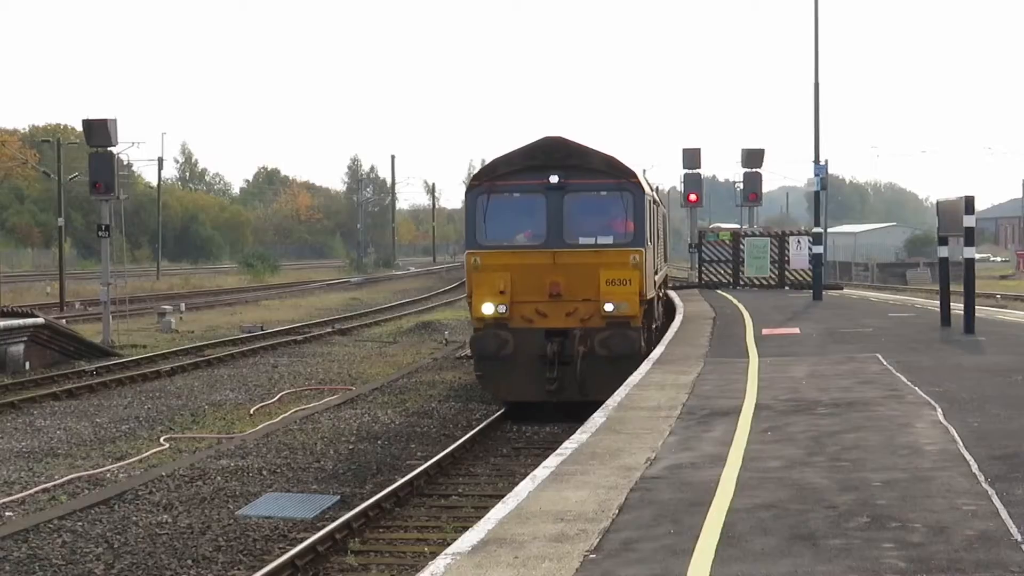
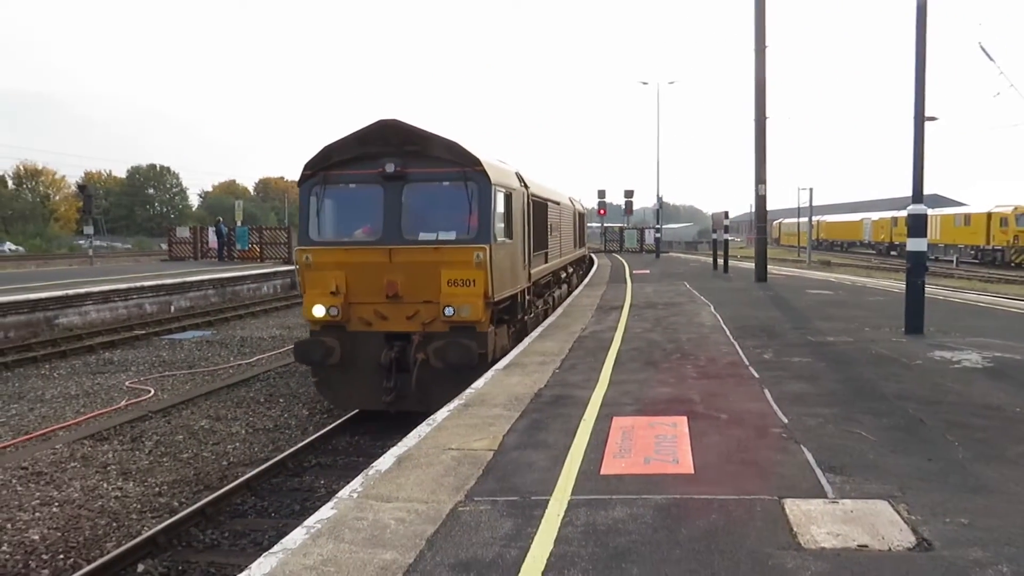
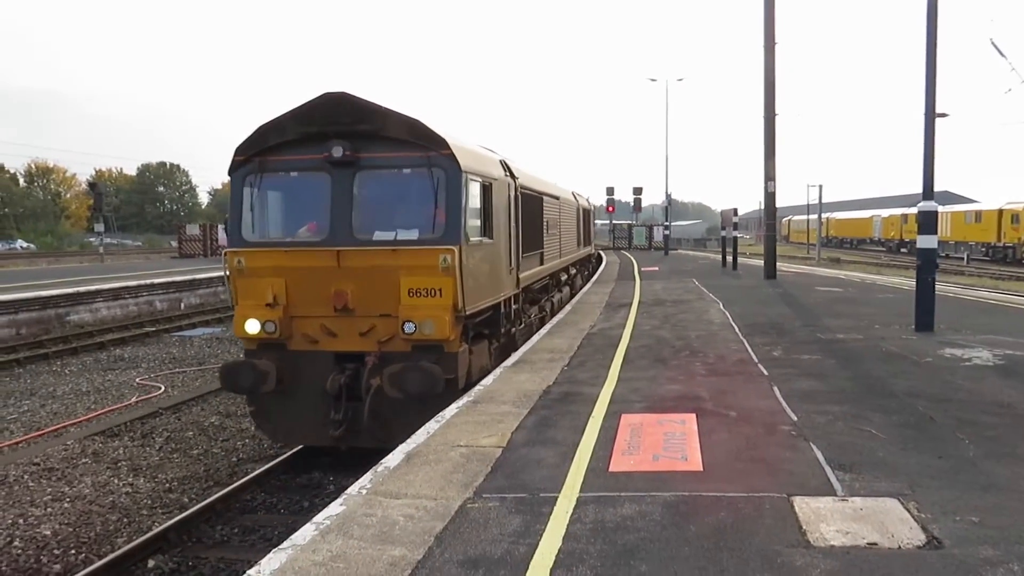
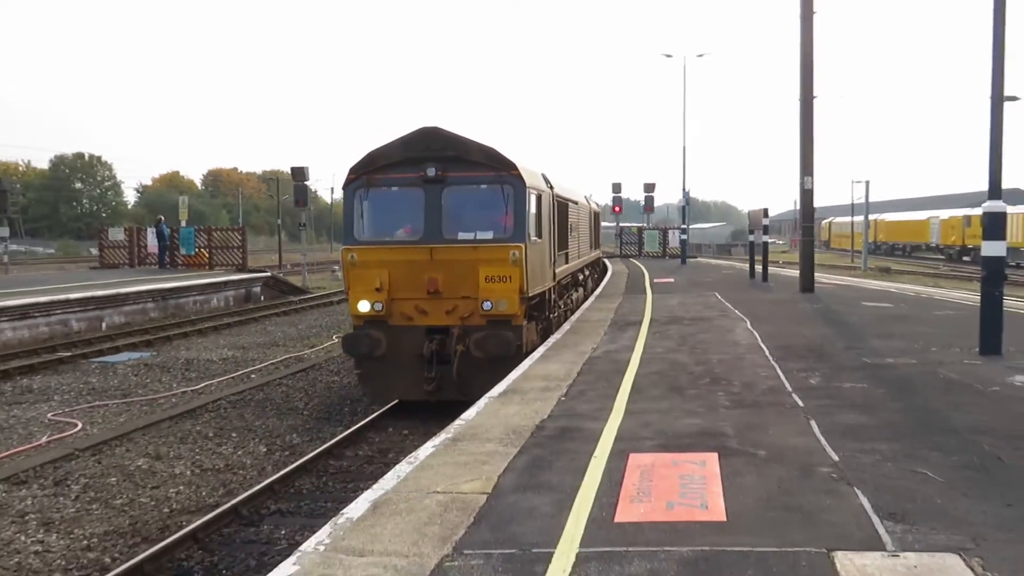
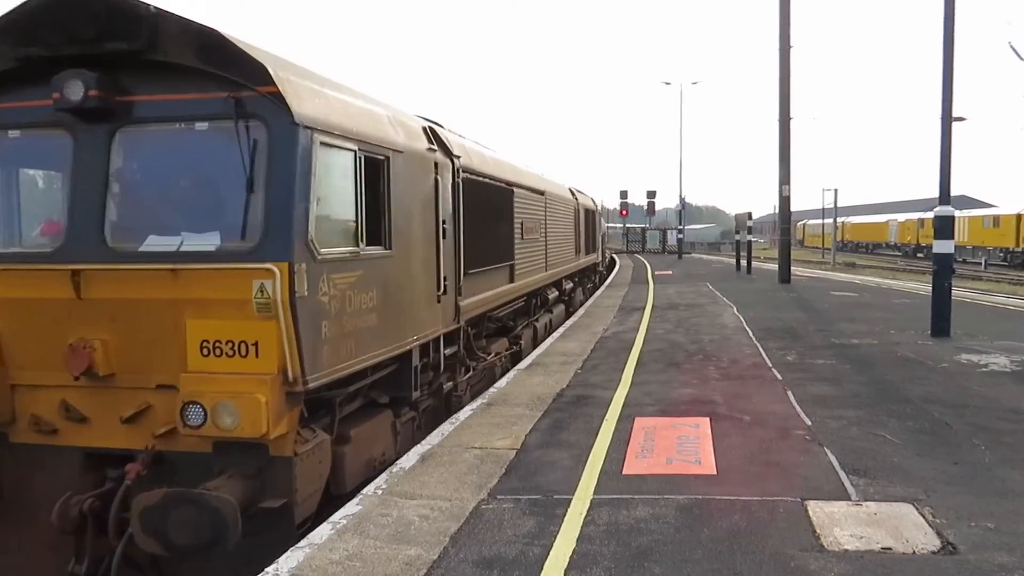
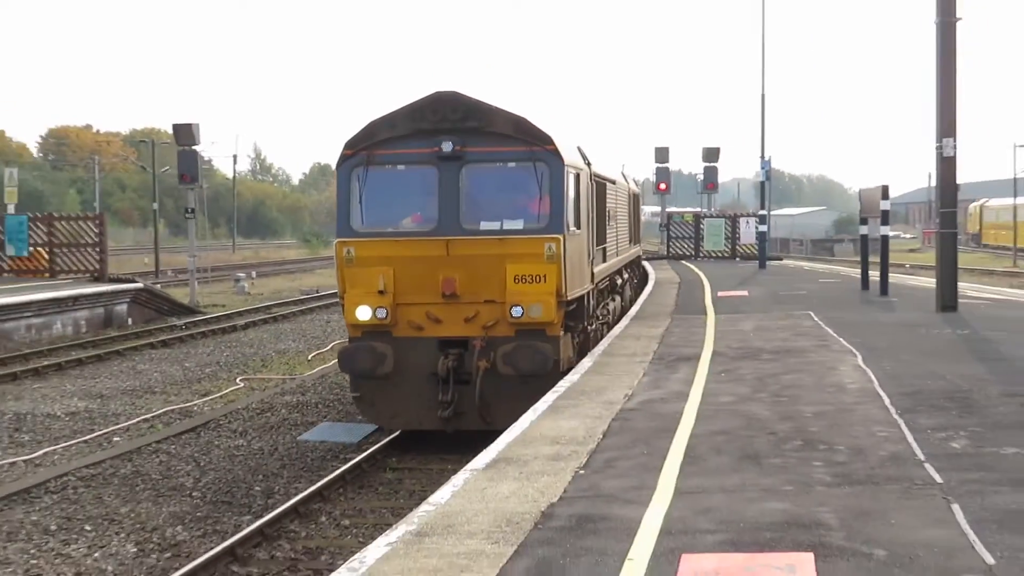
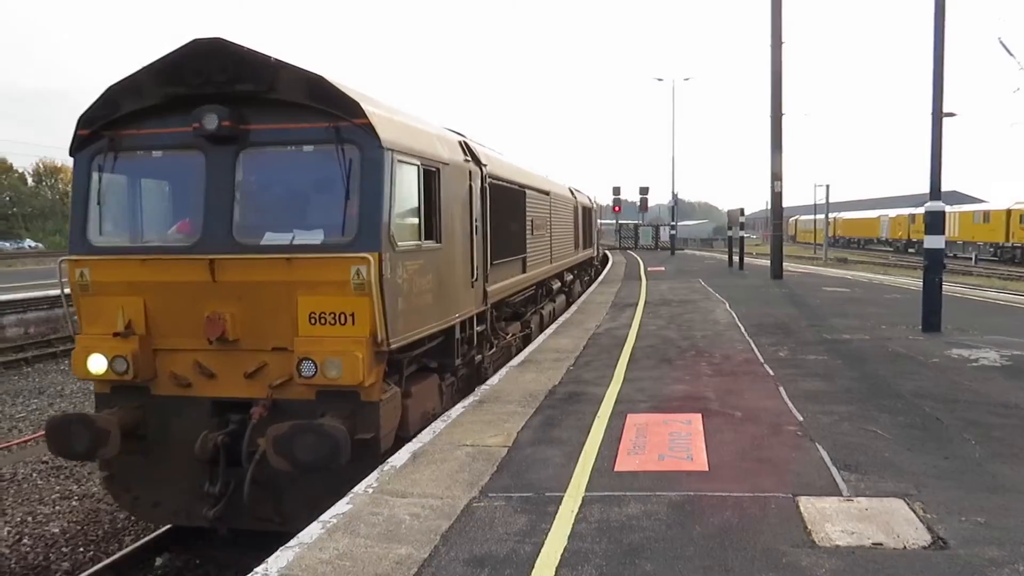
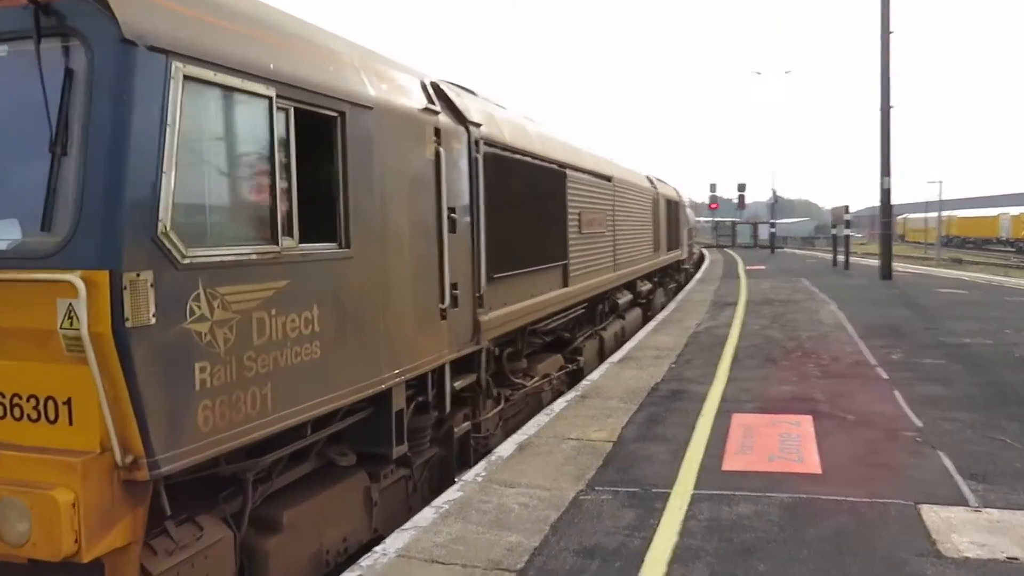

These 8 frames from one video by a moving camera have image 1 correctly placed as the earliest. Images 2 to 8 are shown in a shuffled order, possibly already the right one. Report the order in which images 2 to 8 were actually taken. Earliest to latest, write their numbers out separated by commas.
6, 4, 2, 3, 7, 5, 8
